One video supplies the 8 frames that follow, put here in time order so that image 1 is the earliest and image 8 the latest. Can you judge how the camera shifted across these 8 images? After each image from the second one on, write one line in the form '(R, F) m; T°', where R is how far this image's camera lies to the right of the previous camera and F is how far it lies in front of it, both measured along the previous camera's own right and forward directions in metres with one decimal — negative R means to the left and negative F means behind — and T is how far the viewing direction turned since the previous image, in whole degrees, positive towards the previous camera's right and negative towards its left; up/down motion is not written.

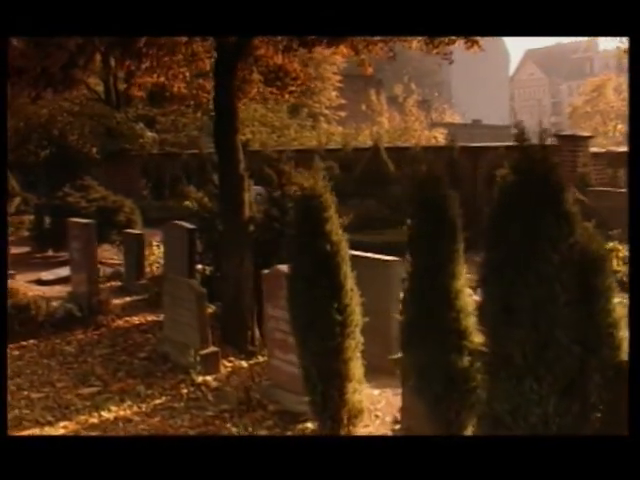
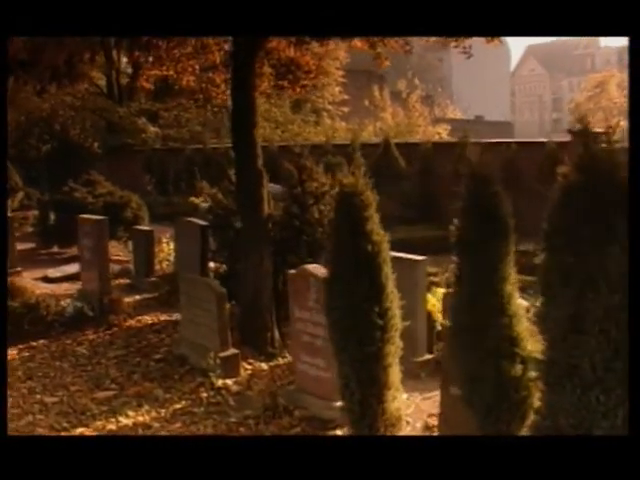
(-0.2, +0.3) m; 0°
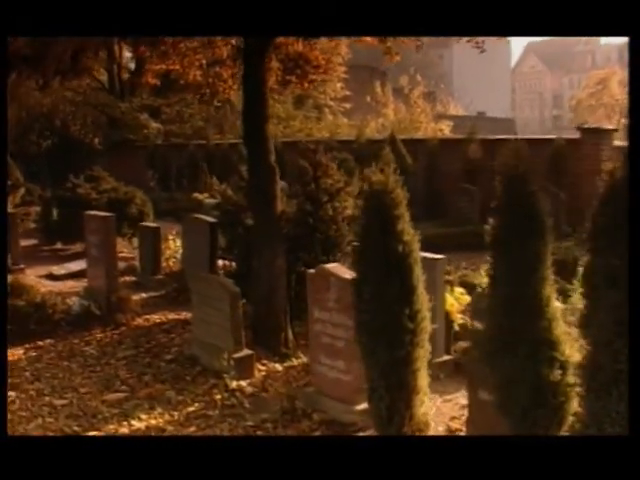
(-0.1, +0.2) m; 0°
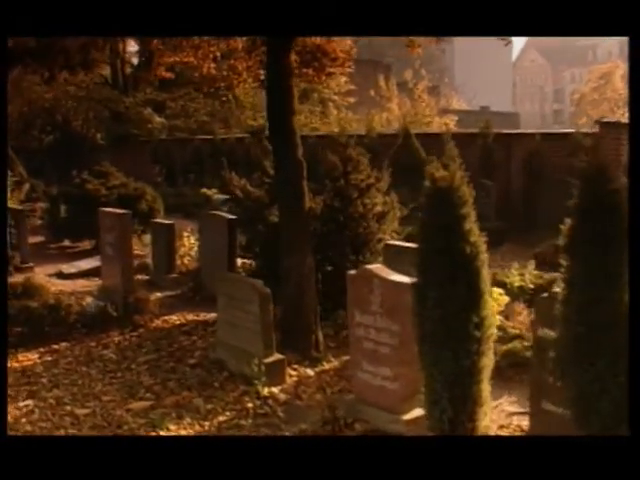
(-0.2, +0.4) m; 0°
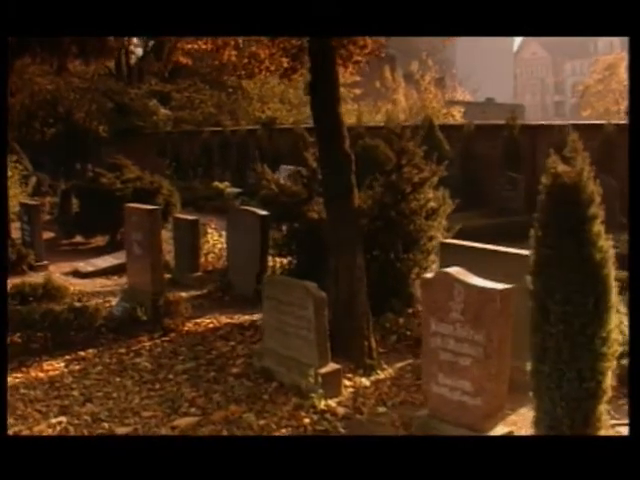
(-0.4, +0.5) m; 0°
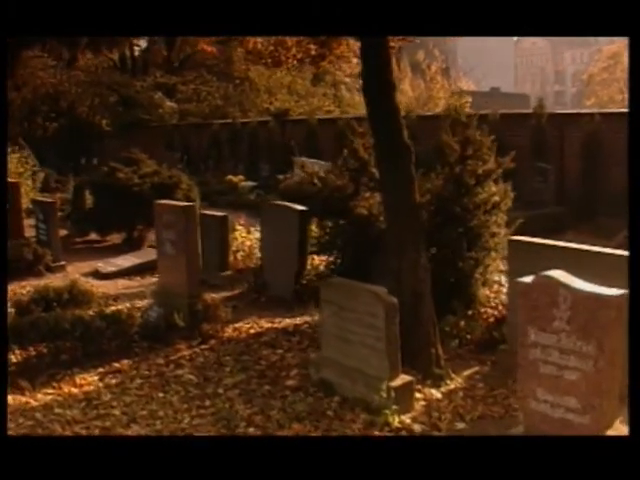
(-0.4, +0.6) m; 0°
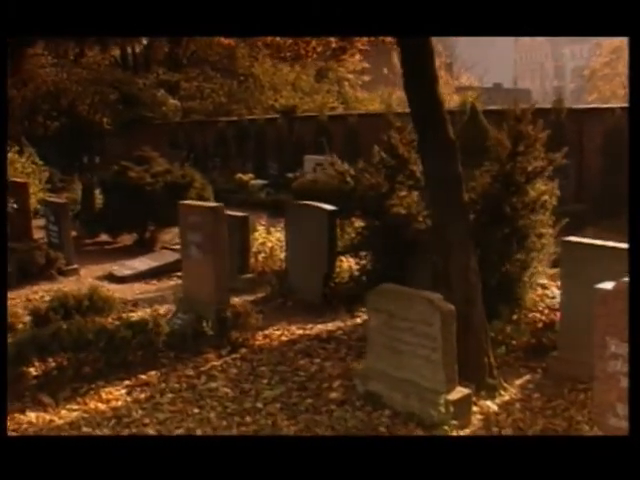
(-0.2, +0.4) m; 0°
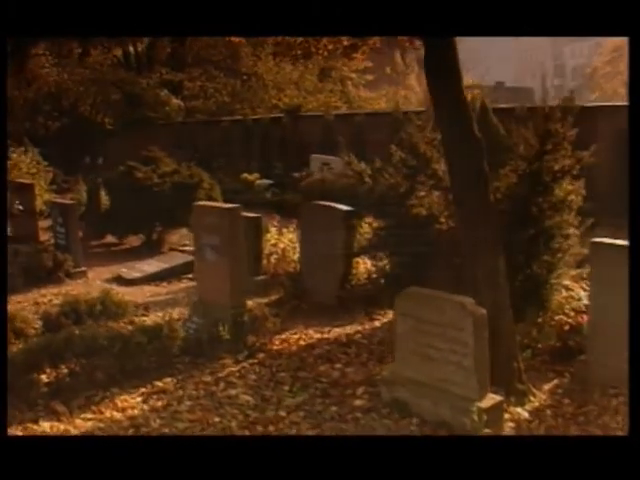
(-0.1, +0.2) m; 0°
